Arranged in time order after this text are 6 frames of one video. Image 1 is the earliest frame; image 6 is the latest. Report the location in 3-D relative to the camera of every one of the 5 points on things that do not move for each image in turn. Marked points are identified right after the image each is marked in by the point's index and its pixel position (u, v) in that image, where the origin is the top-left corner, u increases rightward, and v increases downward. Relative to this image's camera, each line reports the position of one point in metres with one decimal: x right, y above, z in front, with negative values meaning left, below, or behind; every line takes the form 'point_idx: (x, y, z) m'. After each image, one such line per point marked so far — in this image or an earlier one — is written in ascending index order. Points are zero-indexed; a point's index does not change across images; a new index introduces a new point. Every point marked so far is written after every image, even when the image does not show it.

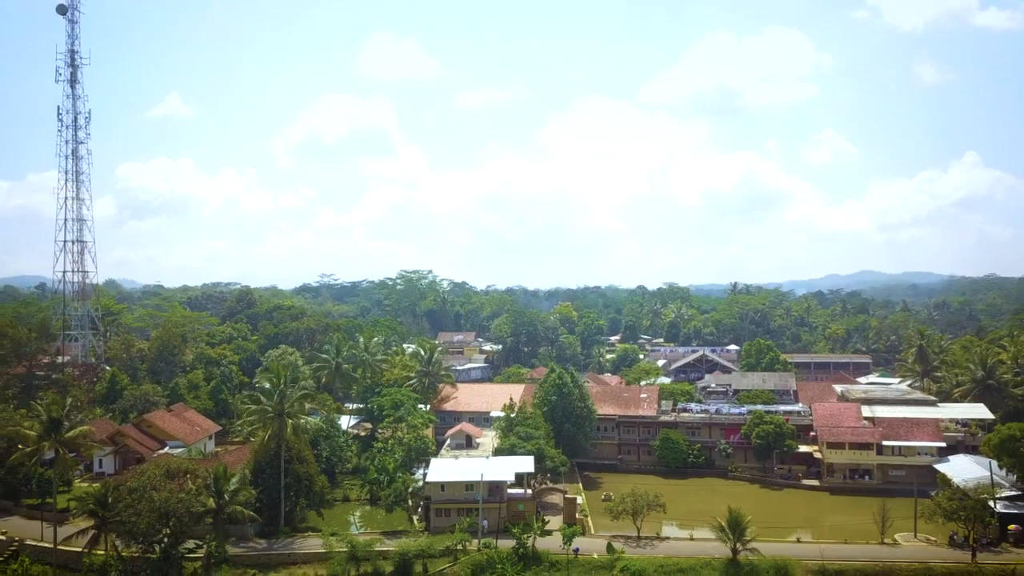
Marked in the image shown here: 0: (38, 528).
0: (-9.2, -4.7, +12.8) m
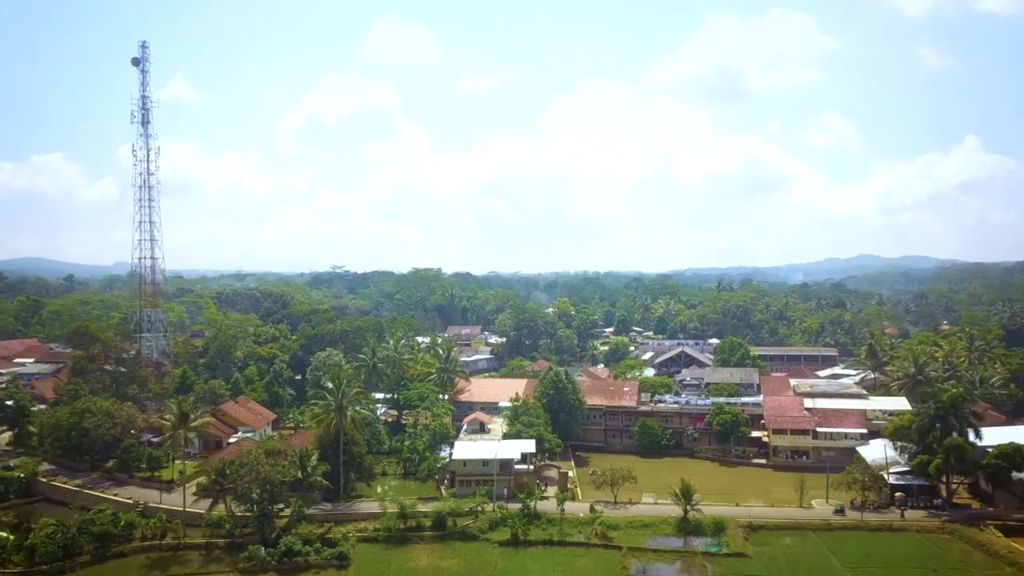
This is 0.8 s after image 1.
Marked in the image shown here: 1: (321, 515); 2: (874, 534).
0: (-9.0, -5.3, +16.8) m
1: (-4.5, -5.4, +15.8) m
2: (+8.2, -5.5, +15.1) m
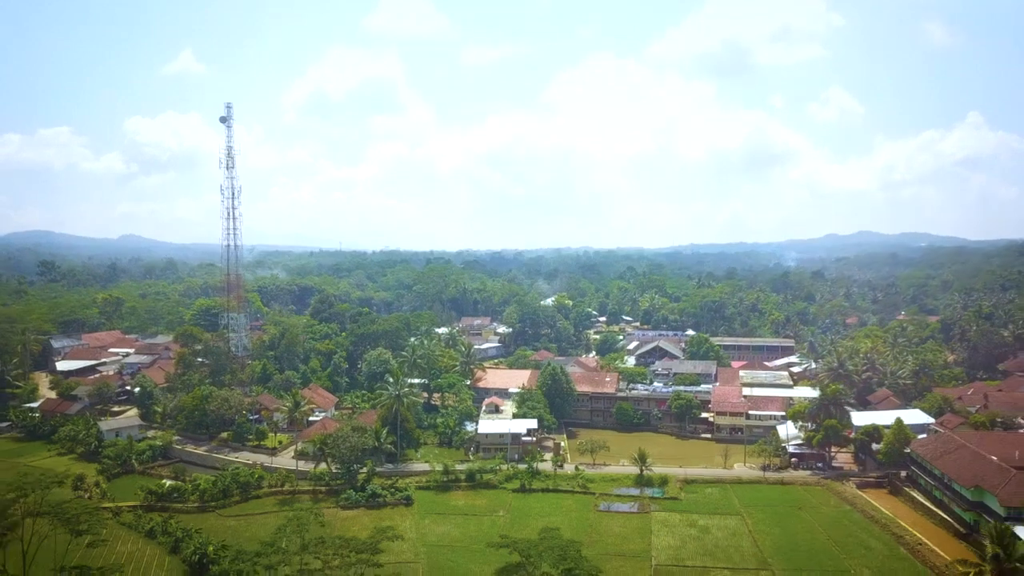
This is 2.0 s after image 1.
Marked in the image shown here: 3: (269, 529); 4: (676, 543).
0: (-8.7, -6.1, +23.6) m
1: (-4.3, -6.3, +22.7) m
2: (+8.5, -6.5, +21.9) m
3: (-6.6, -6.5, +17.9) m
4: (+4.3, -6.7, +17.5) m
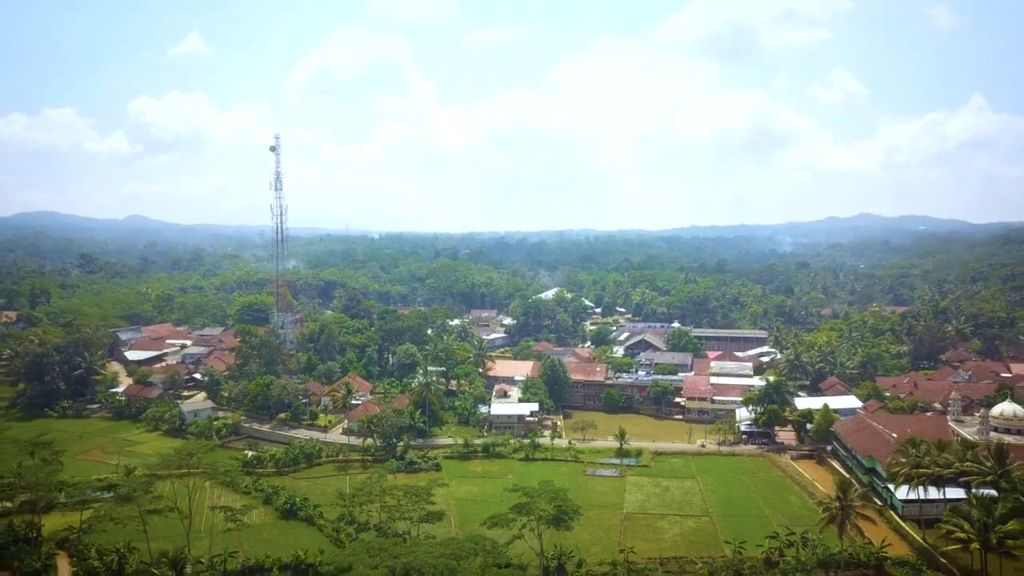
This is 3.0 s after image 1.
0: (-8.4, -6.5, +29.4) m
1: (-4.0, -6.7, +28.4) m
2: (+8.7, -7.0, +27.6) m
3: (-6.4, -7.1, +23.7) m
4: (+4.6, -7.3, +23.2) m
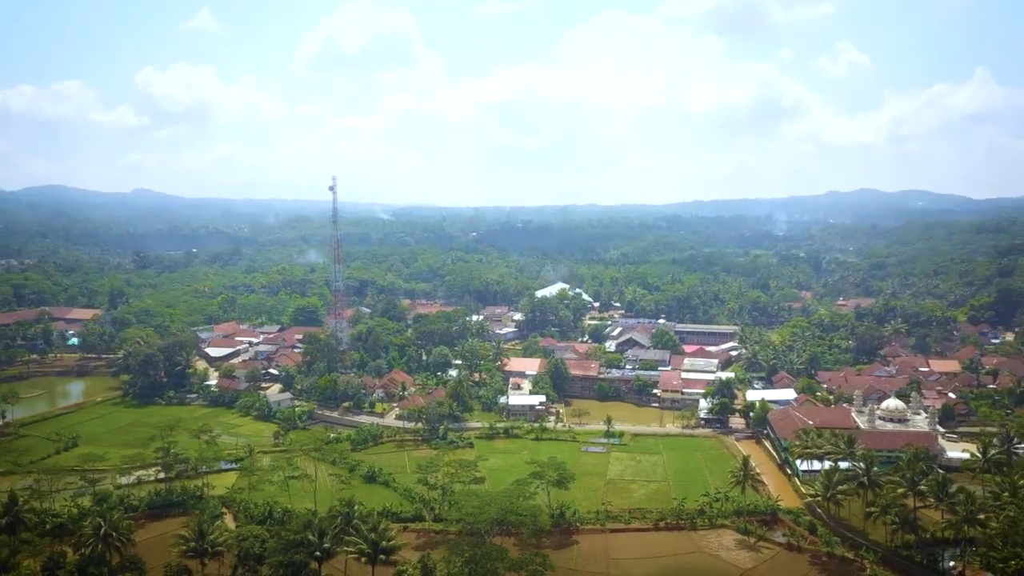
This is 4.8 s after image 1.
0: (-7.7, -7.7, +38.4) m
1: (-3.2, -7.9, +37.5) m
2: (+9.5, -8.2, +36.6) m
3: (-5.6, -8.5, +32.8) m
4: (+5.3, -8.8, +32.3) m
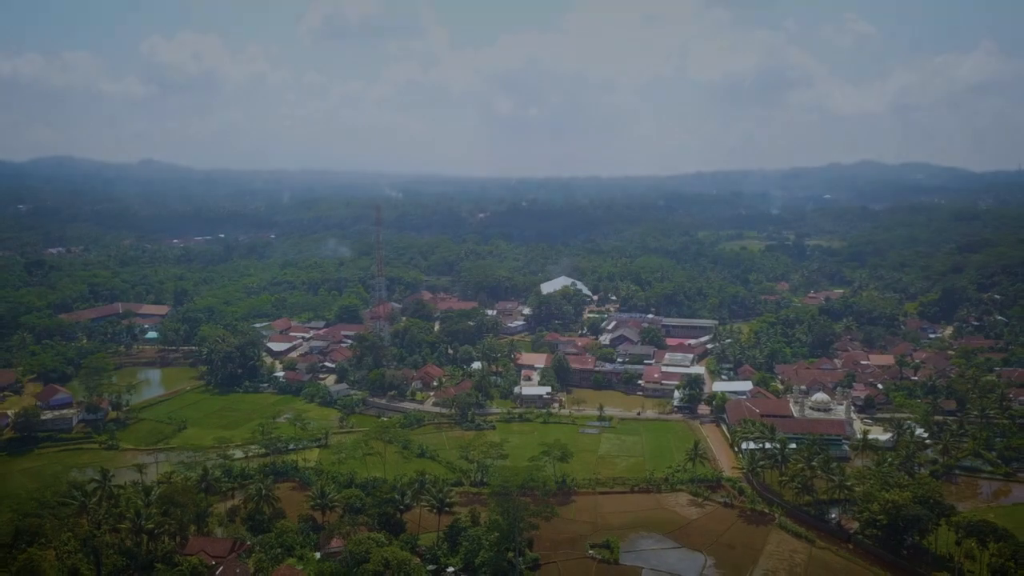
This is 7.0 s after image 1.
0: (-6.7, -8.7, +48.5) m
1: (-2.3, -9.0, +47.5) m
2: (+10.4, -9.3, +46.6) m
3: (-4.7, -9.8, +42.9) m
4: (+6.2, -10.1, +42.3) m
